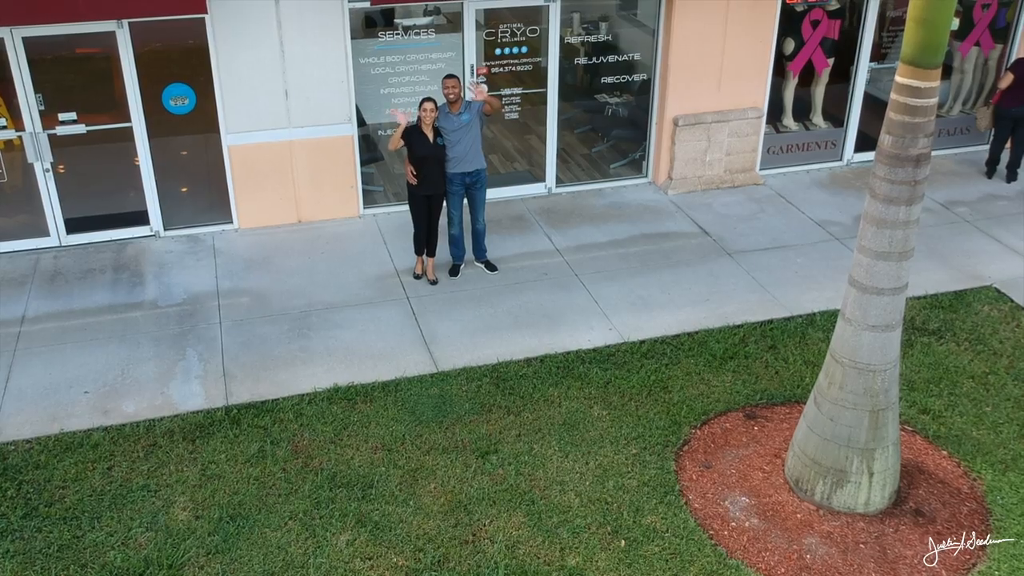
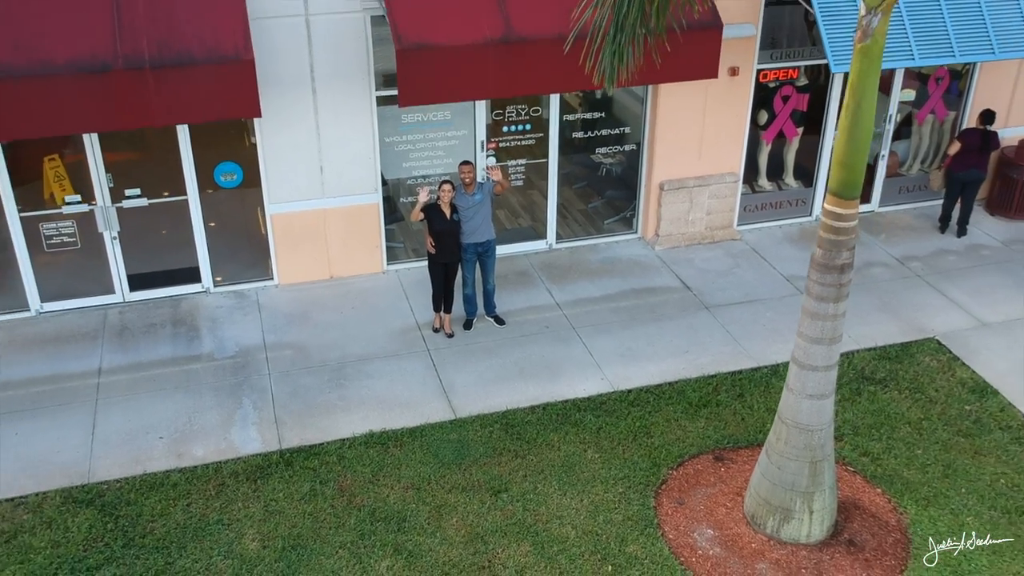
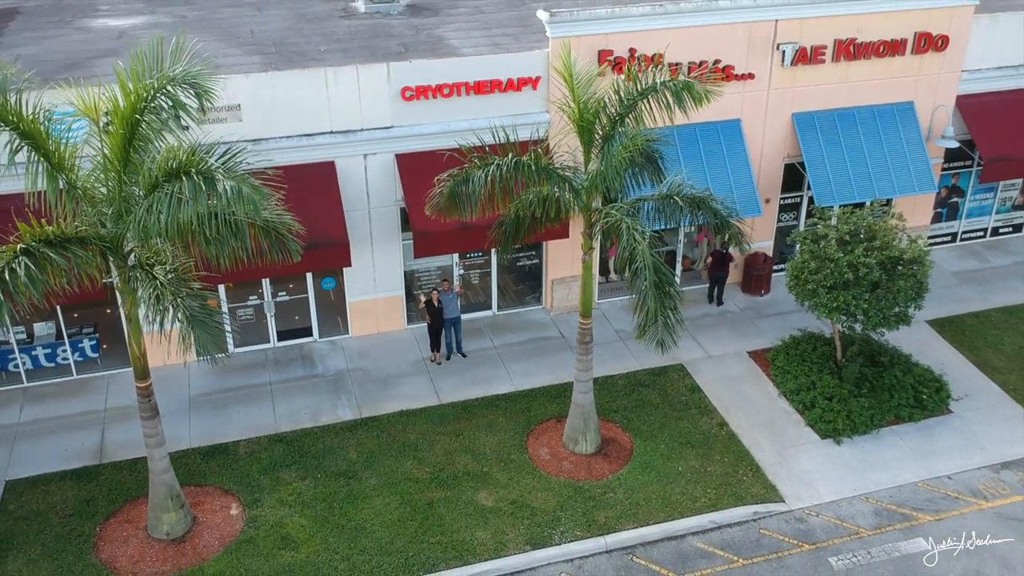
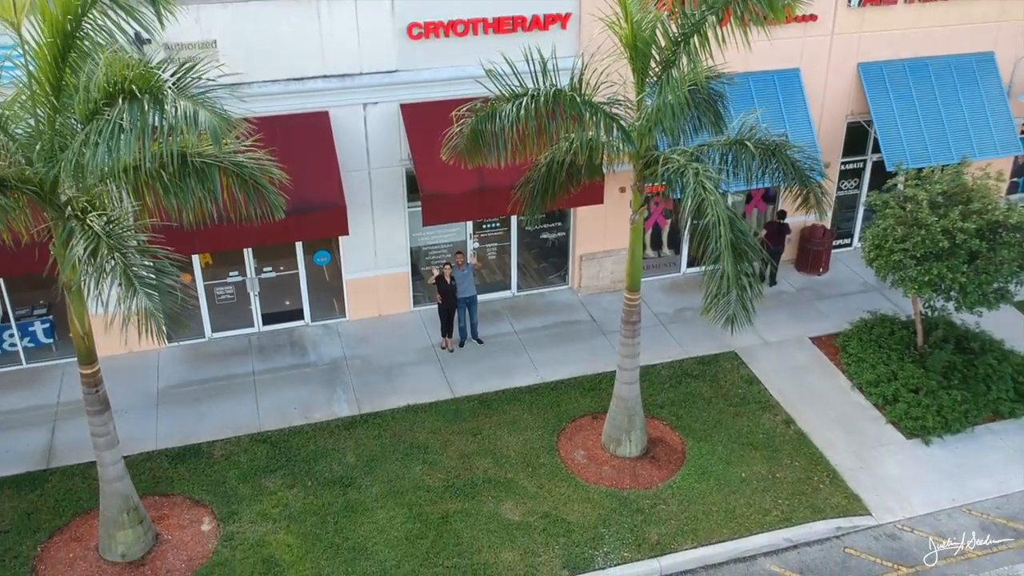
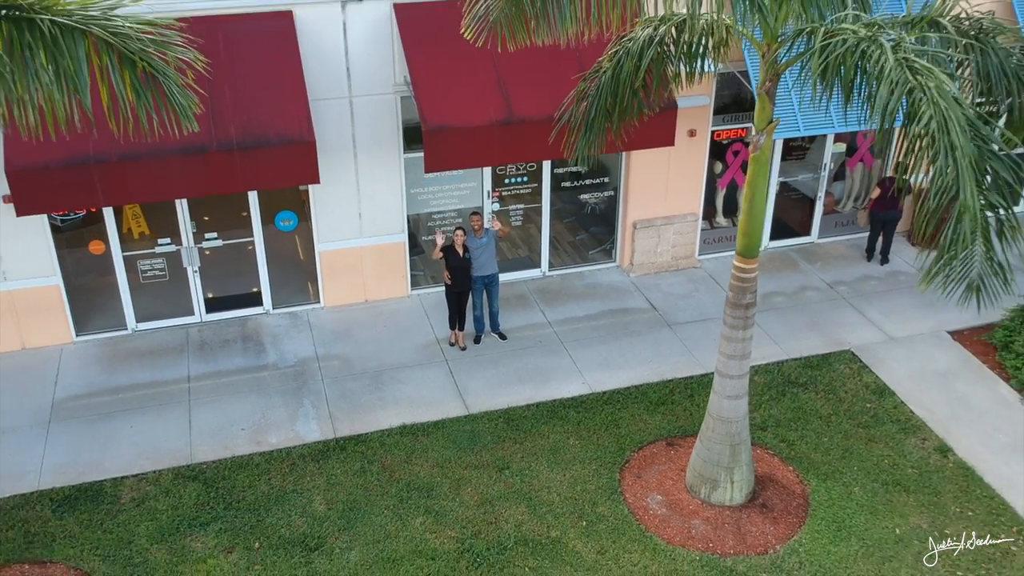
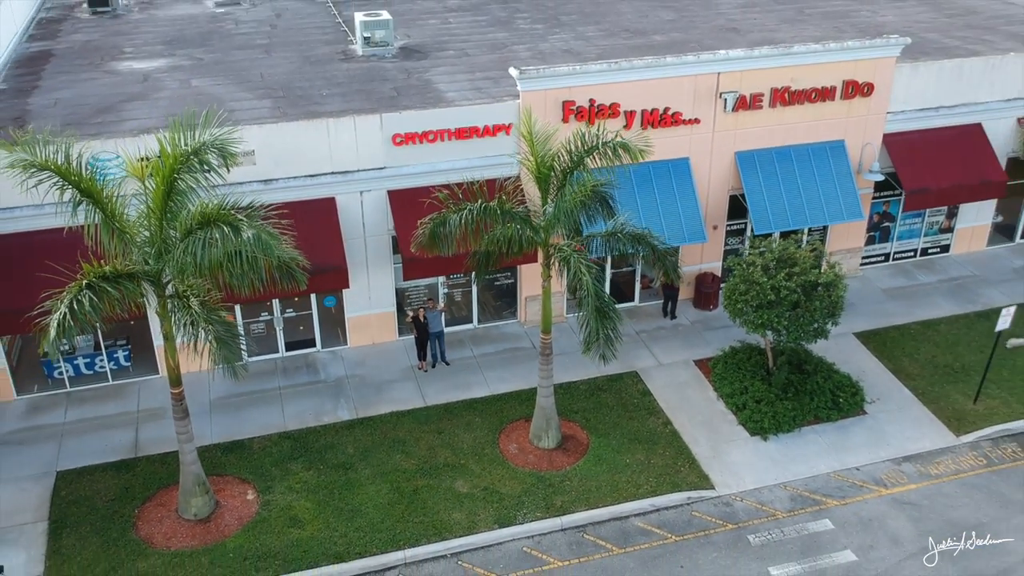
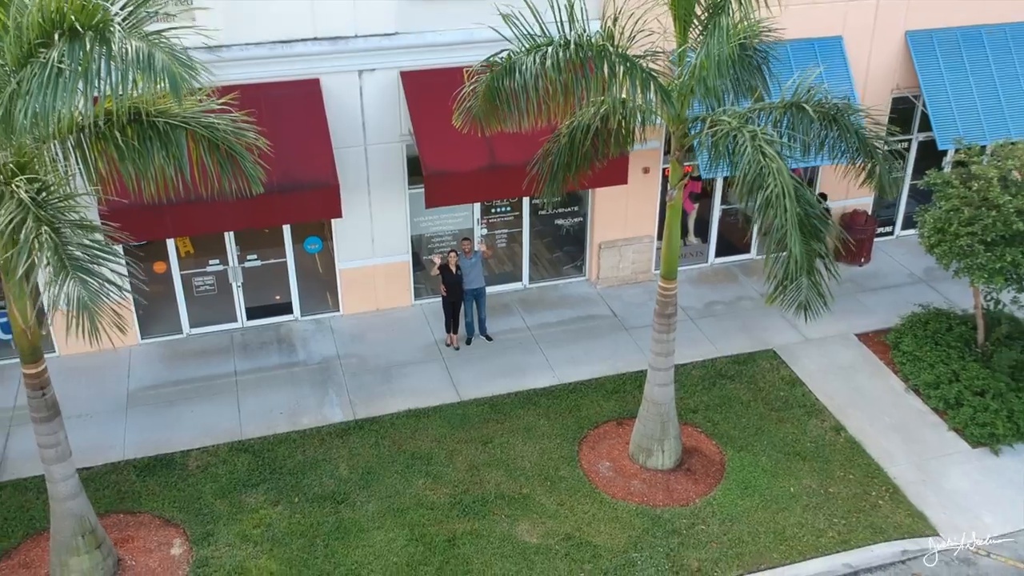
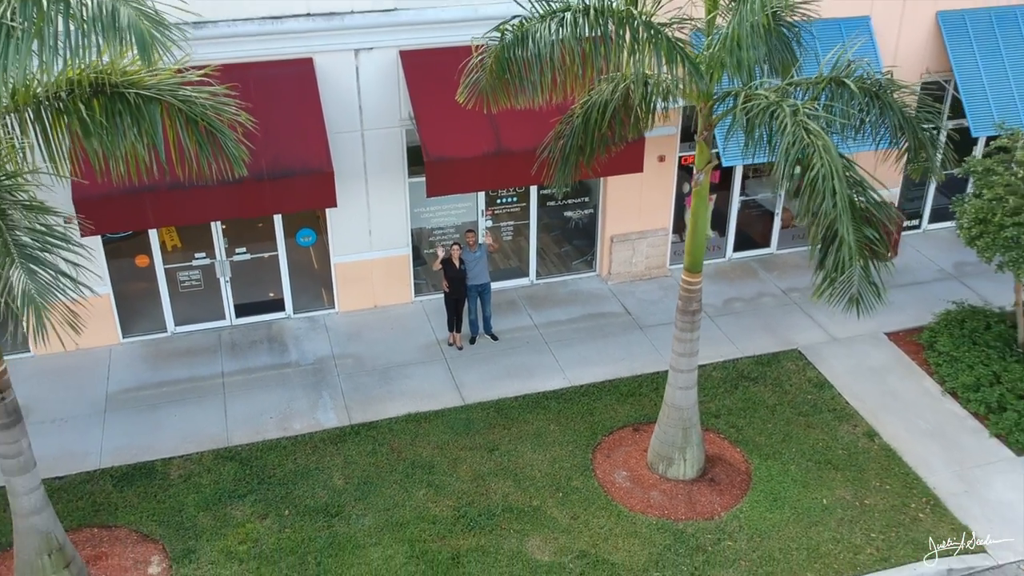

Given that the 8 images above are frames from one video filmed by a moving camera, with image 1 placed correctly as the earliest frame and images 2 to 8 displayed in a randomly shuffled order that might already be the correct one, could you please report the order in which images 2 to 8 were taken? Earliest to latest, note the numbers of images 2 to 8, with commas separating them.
2, 5, 8, 7, 4, 3, 6
